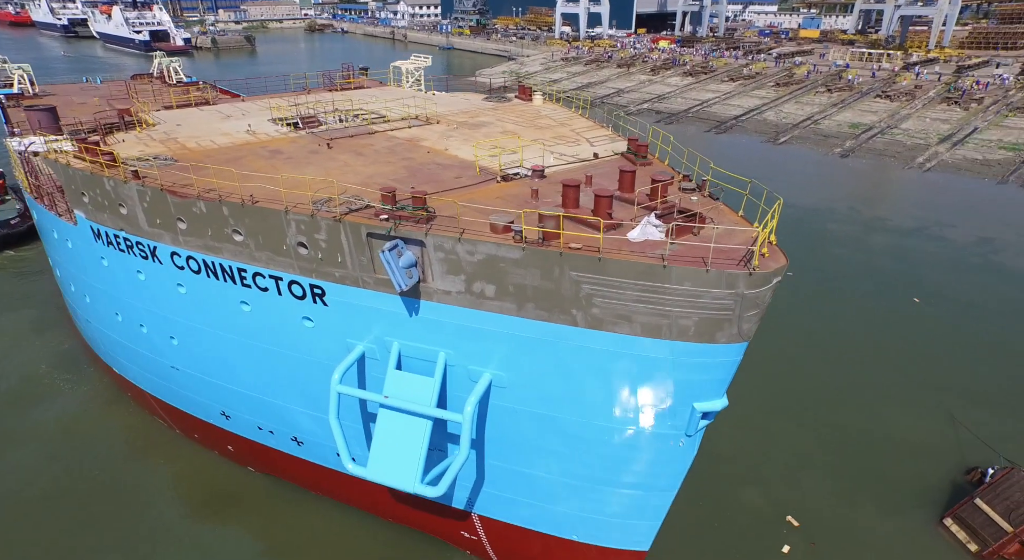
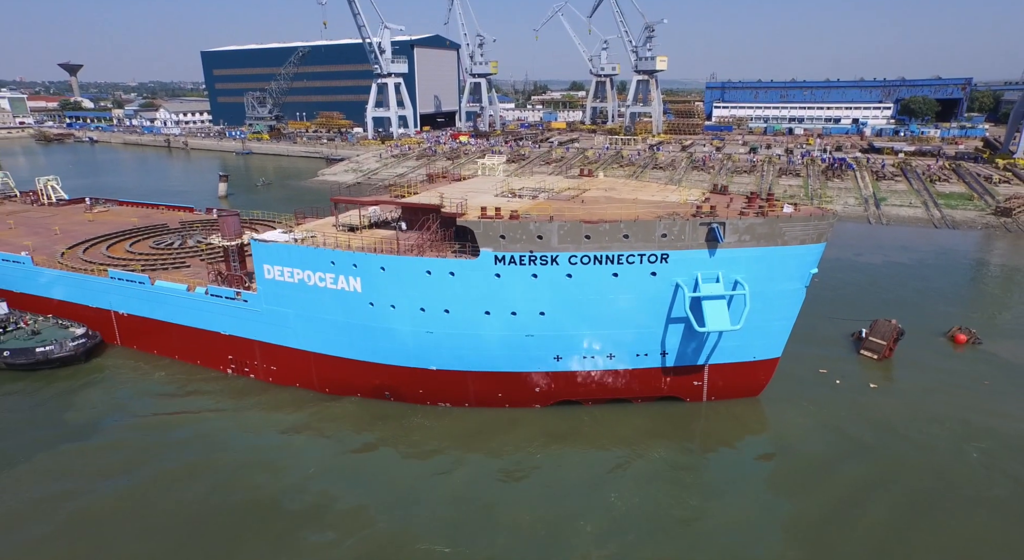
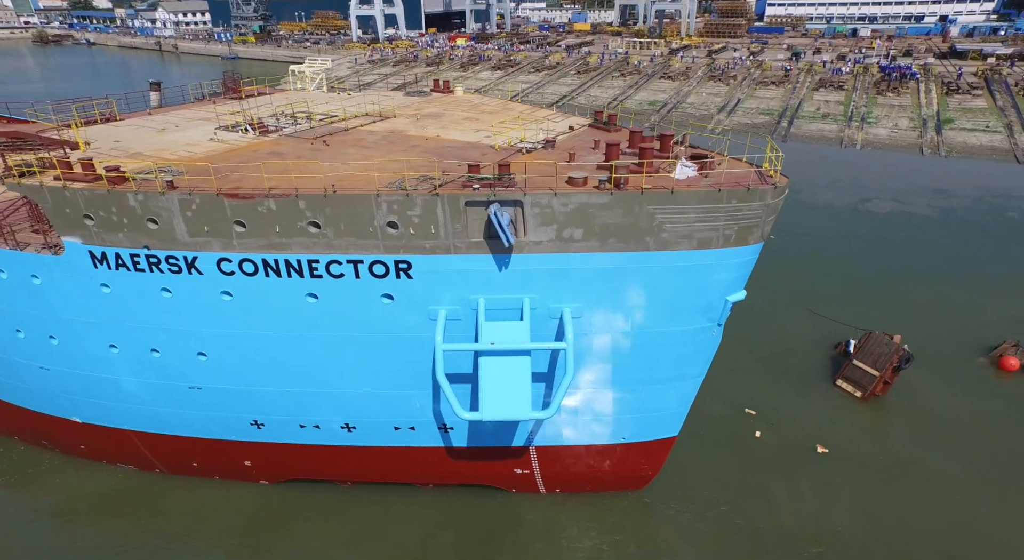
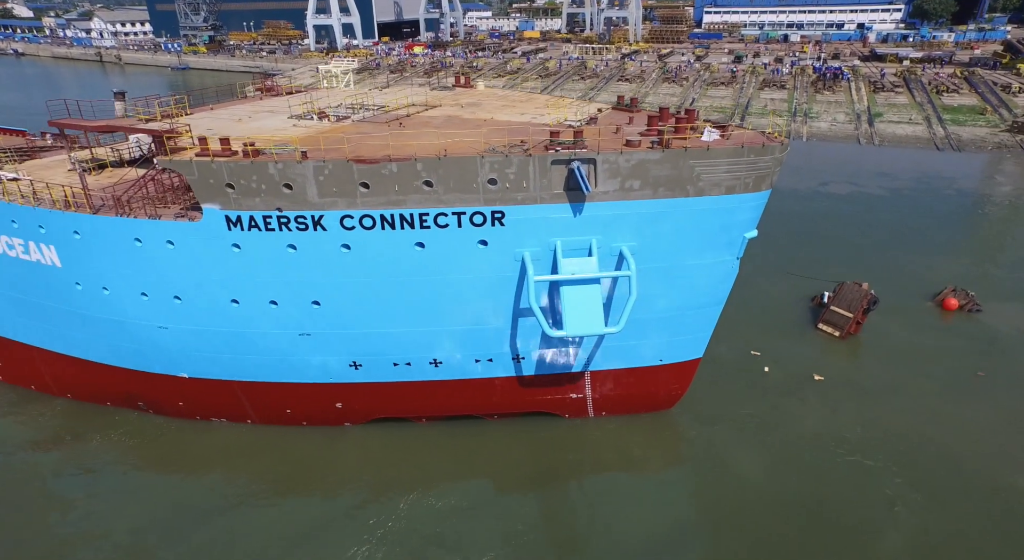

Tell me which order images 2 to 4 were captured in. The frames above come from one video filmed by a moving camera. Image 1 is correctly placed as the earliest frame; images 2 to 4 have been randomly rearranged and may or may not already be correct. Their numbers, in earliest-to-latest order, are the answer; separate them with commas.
3, 4, 2
